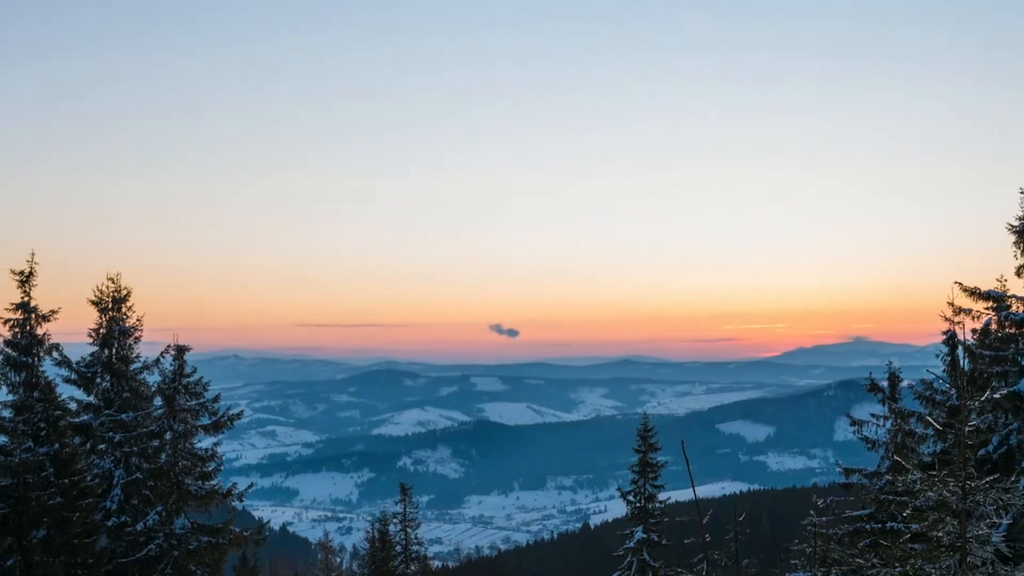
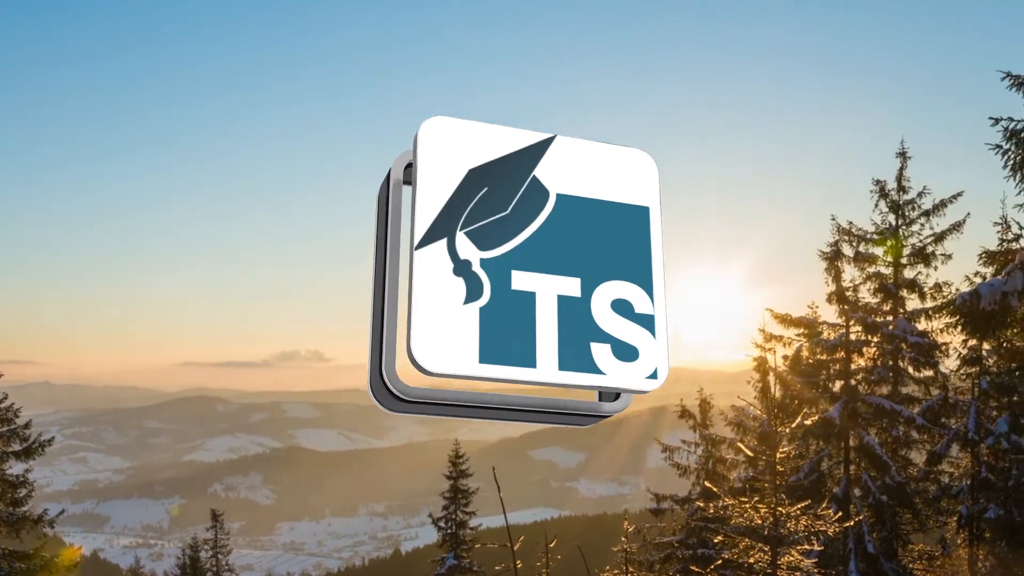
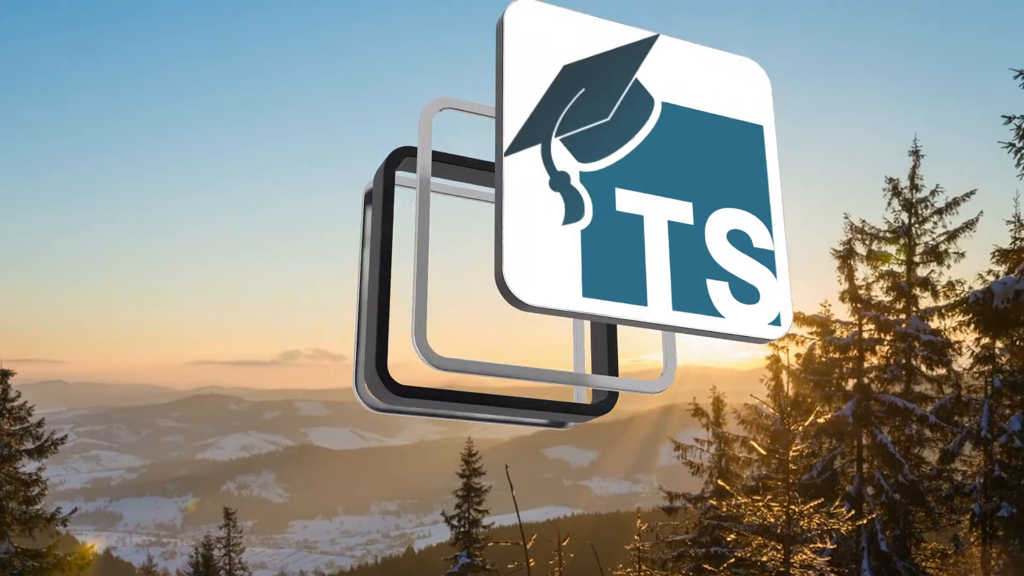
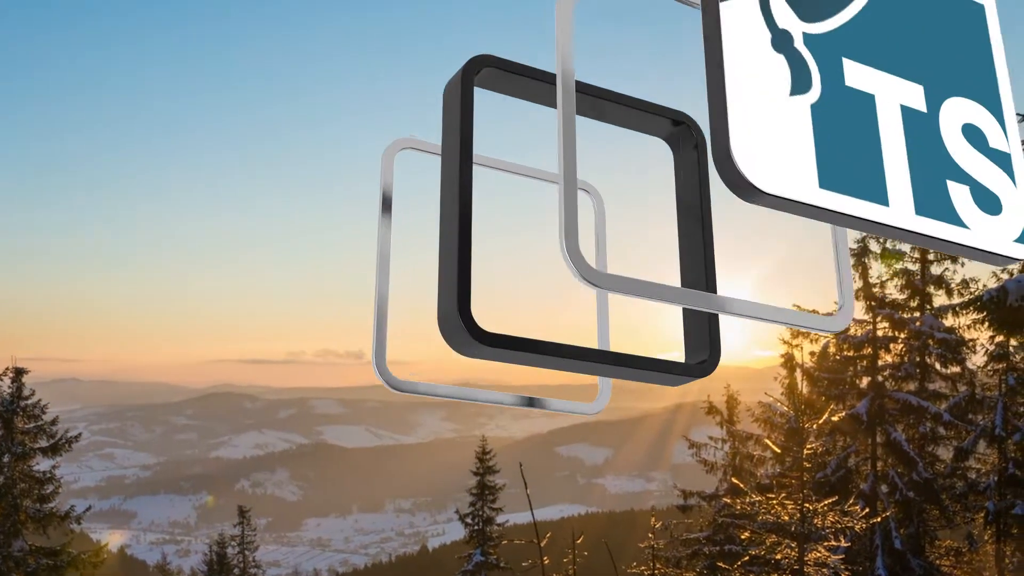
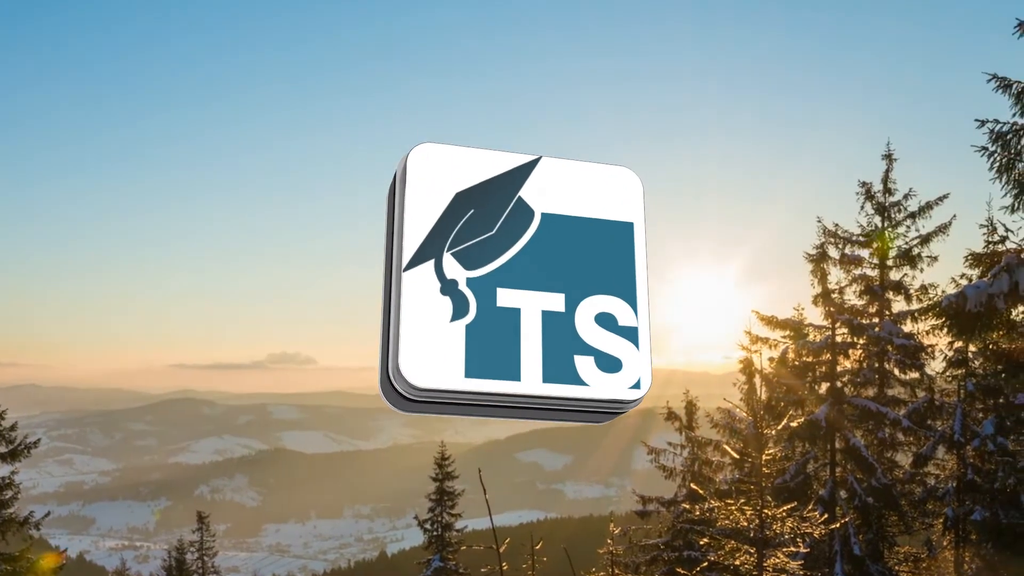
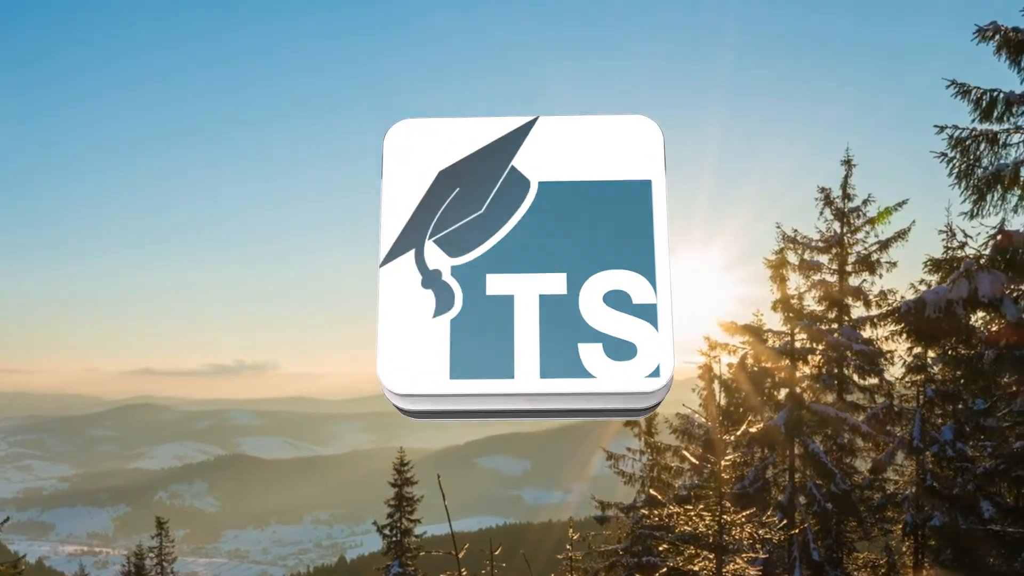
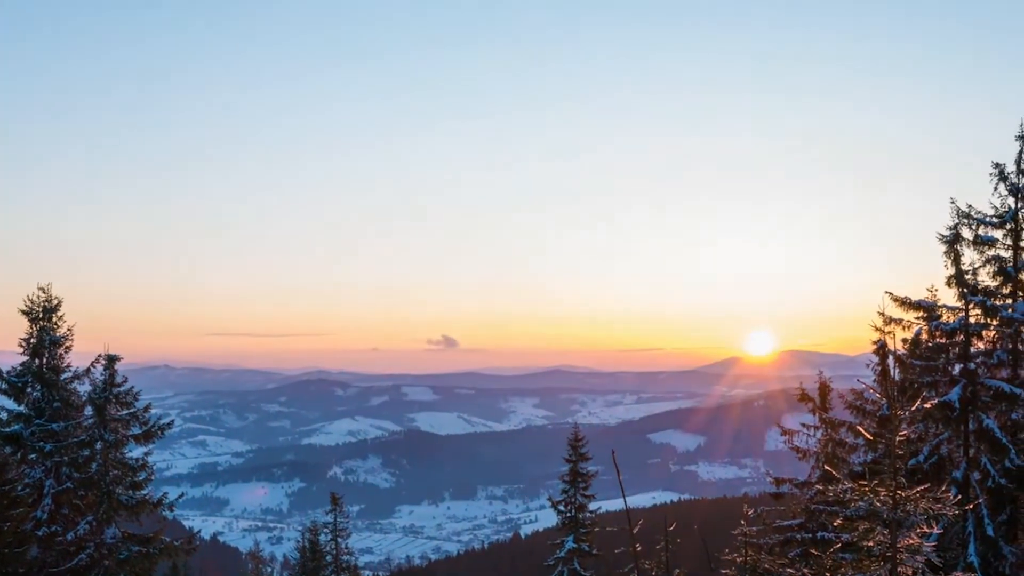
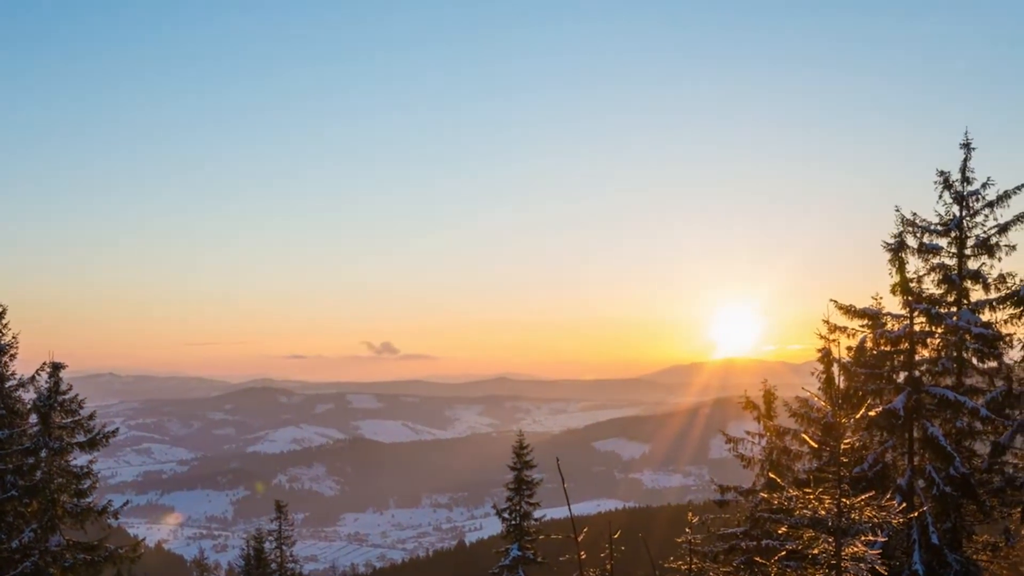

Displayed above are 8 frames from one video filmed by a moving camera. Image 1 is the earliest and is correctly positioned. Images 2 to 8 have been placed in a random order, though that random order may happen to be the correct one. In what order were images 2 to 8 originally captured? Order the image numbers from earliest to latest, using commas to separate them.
7, 8, 4, 3, 2, 5, 6
